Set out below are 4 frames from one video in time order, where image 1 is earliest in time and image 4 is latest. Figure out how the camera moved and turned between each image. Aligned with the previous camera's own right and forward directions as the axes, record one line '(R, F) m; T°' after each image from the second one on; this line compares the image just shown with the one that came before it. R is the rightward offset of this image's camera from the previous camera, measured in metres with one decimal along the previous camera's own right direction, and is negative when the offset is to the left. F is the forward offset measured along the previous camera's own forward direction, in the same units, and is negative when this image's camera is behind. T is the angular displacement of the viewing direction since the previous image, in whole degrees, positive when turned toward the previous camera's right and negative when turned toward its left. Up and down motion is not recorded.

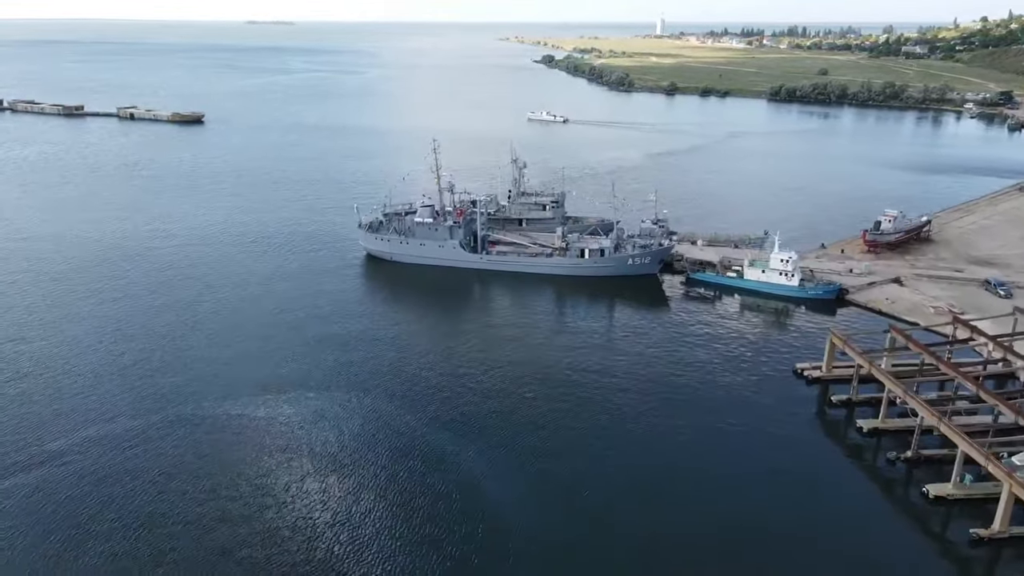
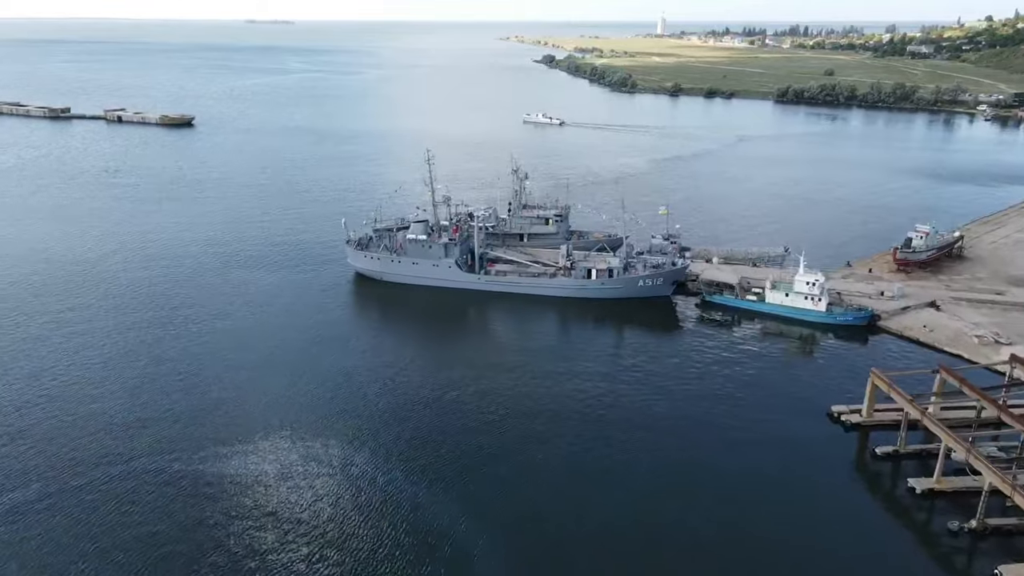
(0.0, +3.9) m; 0°
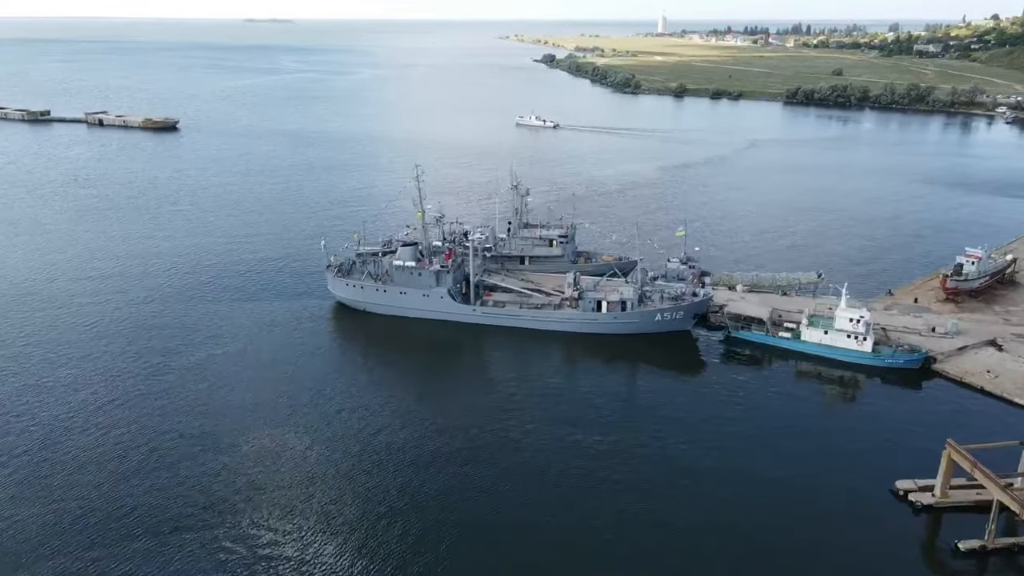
(0.0, +5.3) m; 0°
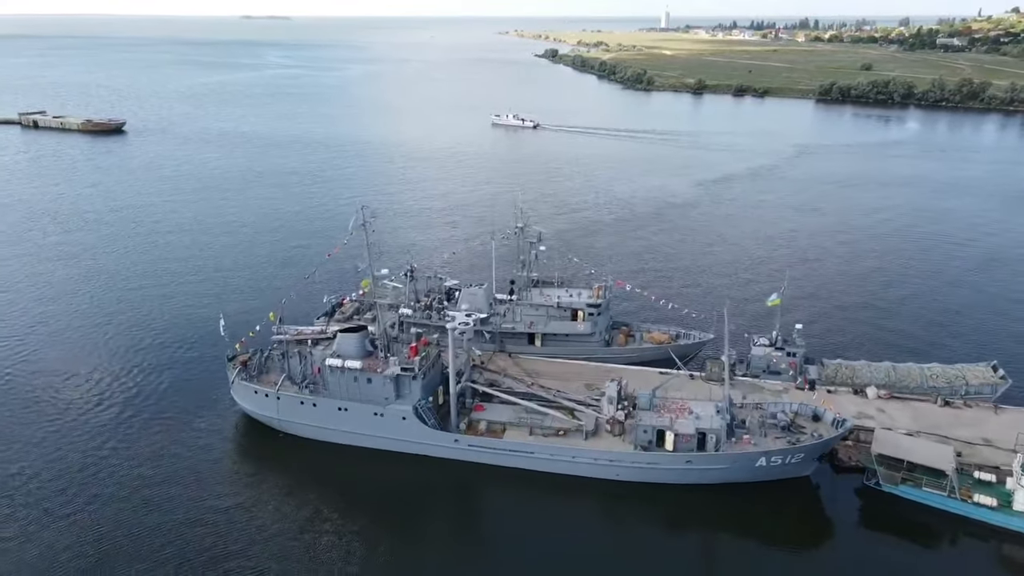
(-0.2, +15.7) m; 0°
